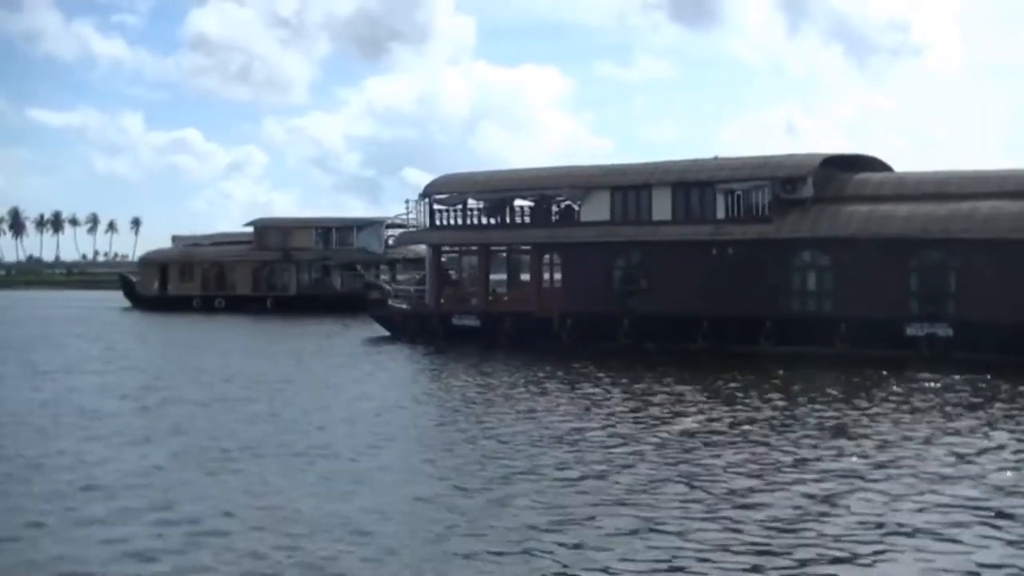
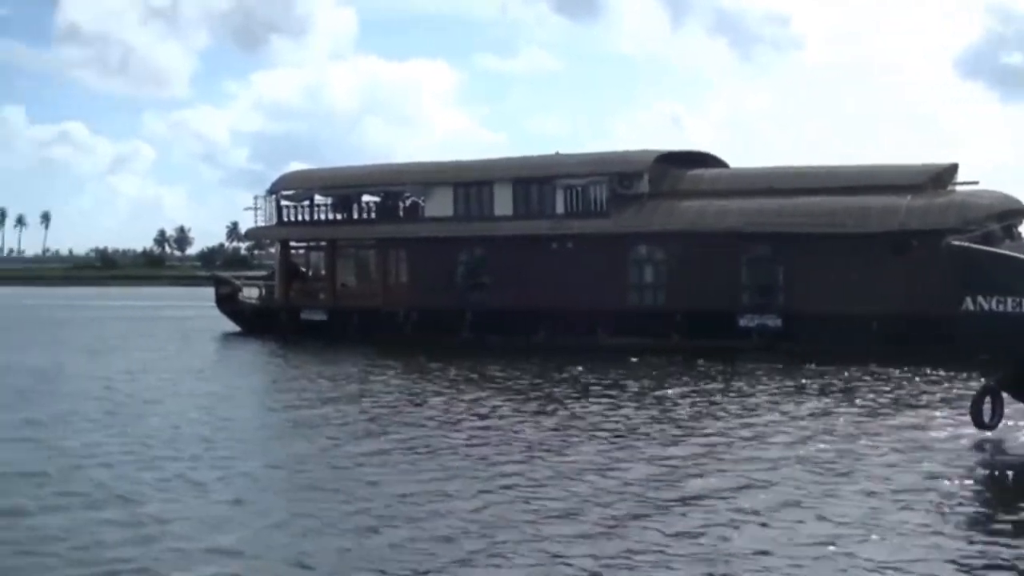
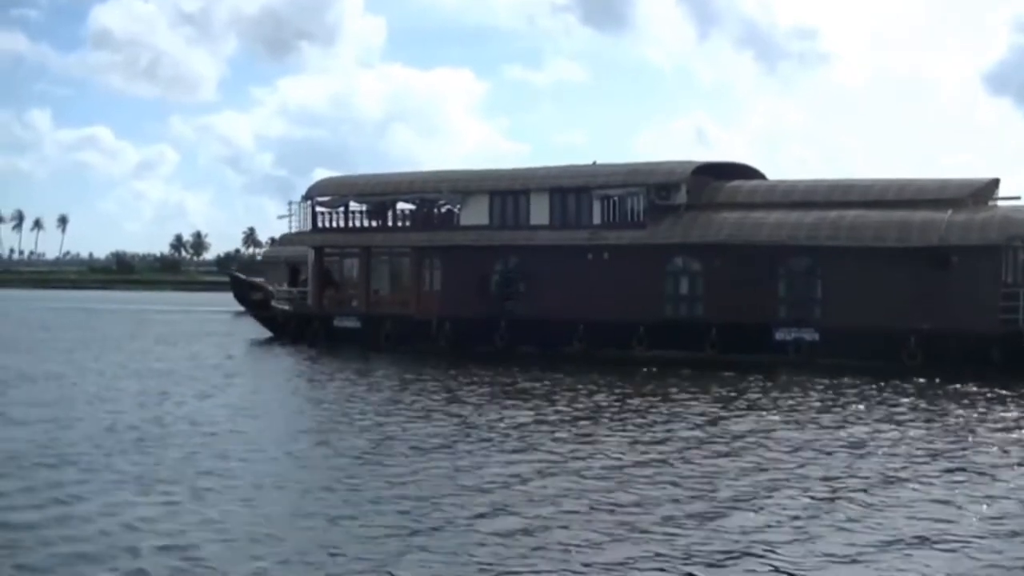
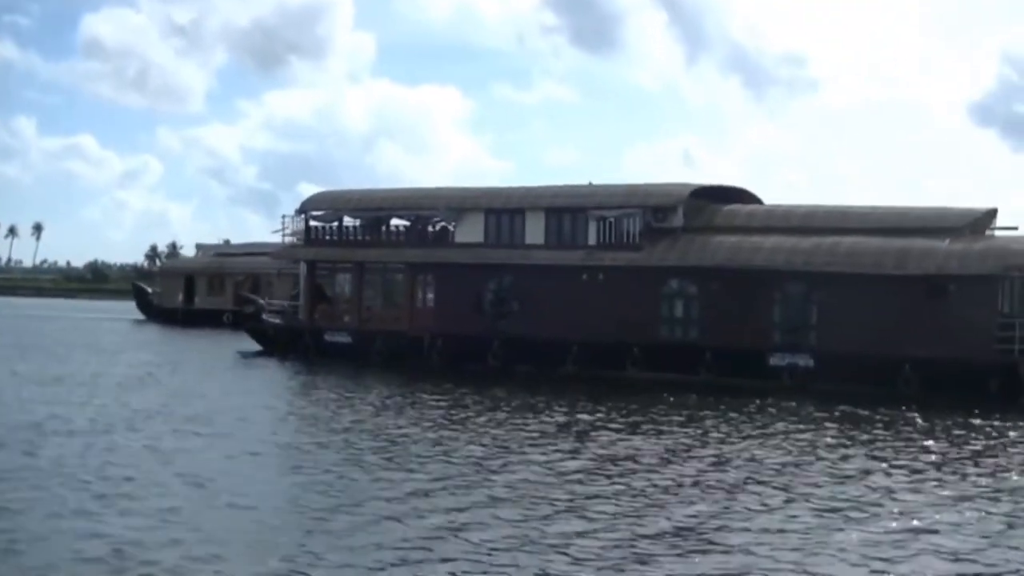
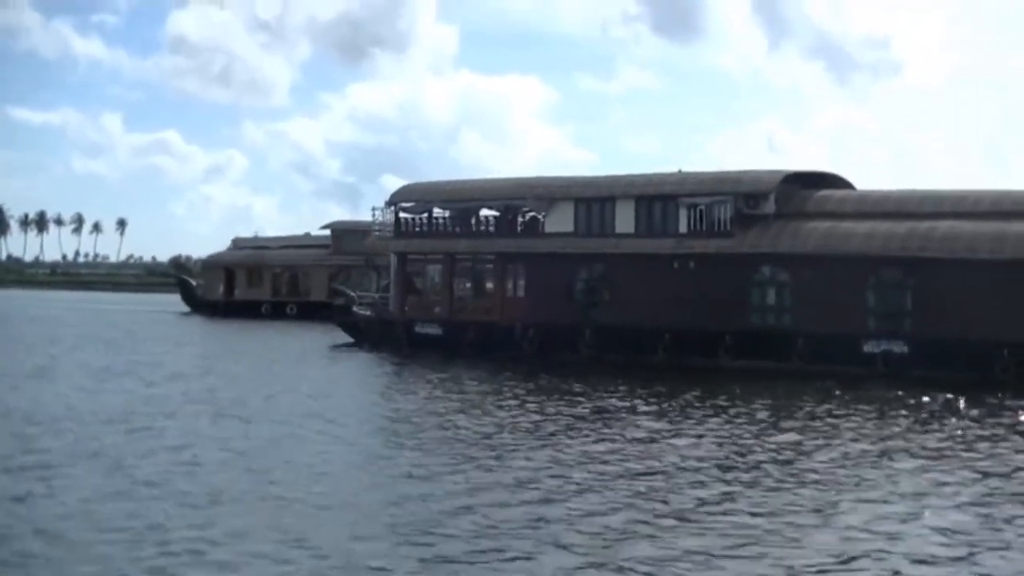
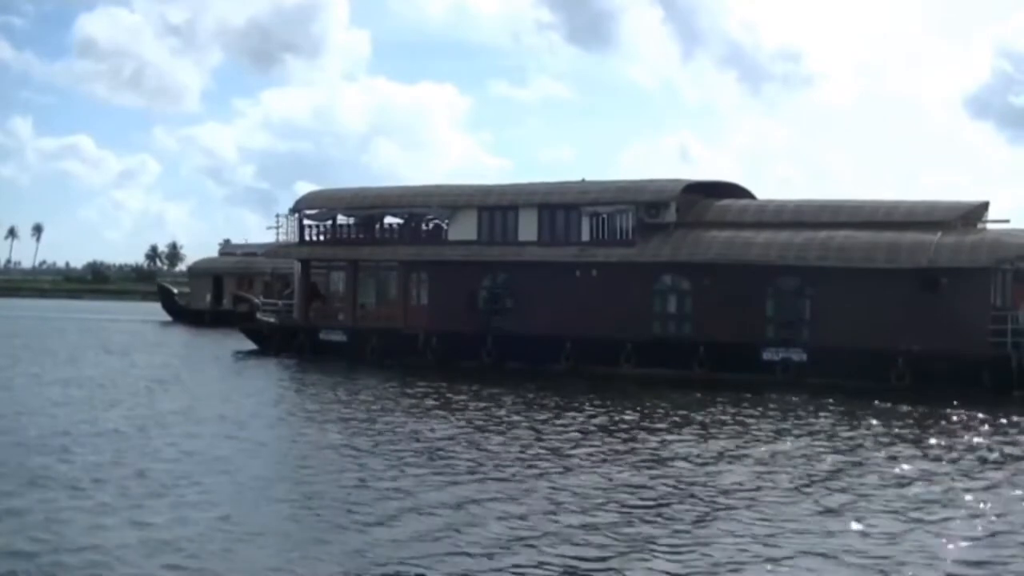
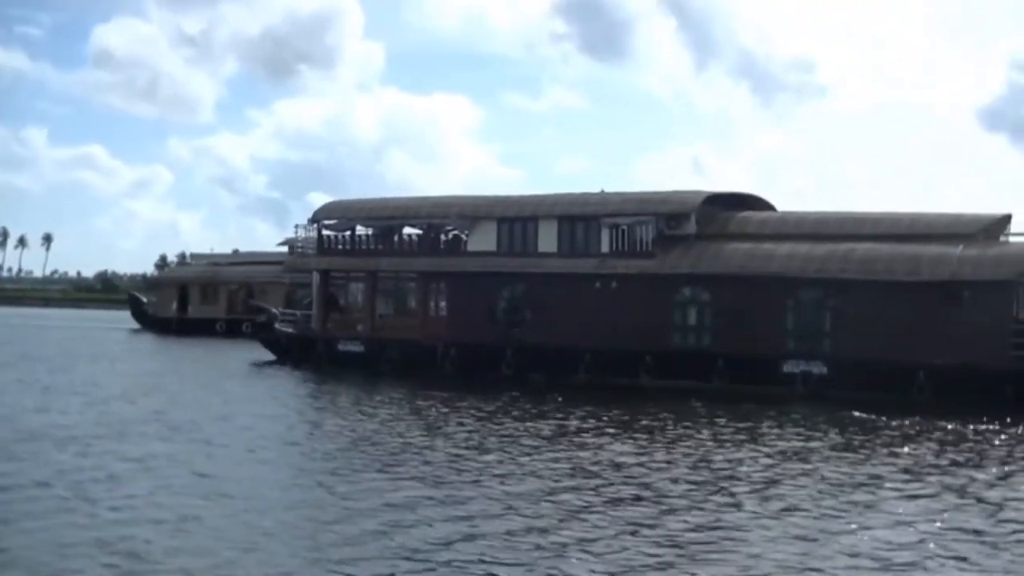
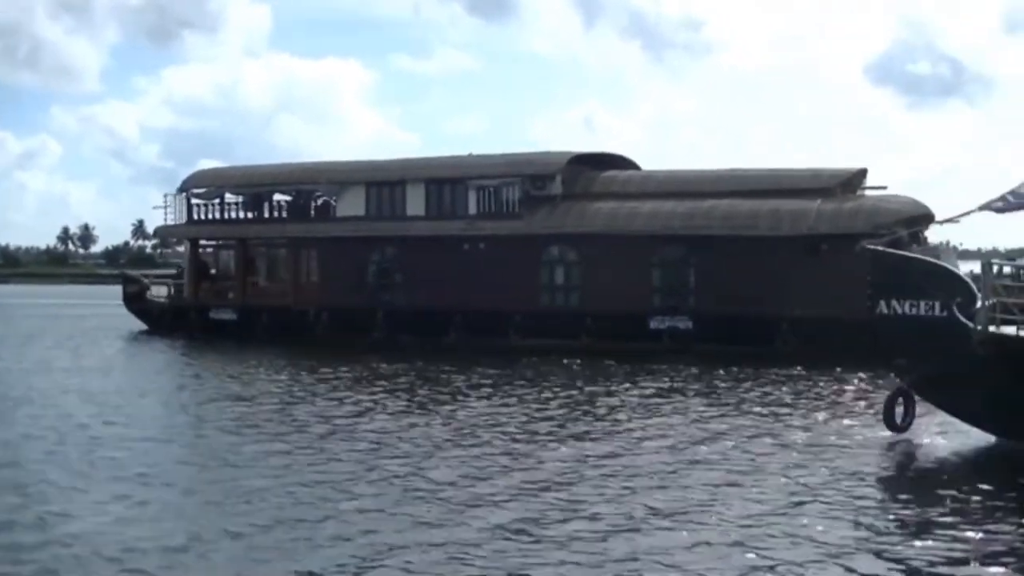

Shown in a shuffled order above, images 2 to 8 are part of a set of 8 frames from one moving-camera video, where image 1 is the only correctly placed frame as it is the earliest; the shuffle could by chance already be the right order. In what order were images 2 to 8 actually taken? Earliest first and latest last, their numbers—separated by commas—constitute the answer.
5, 7, 4, 6, 3, 8, 2
